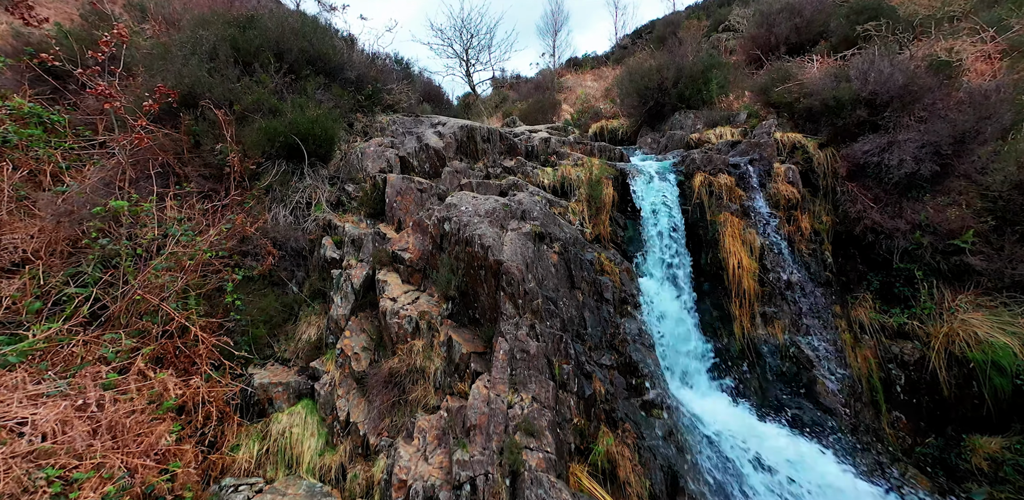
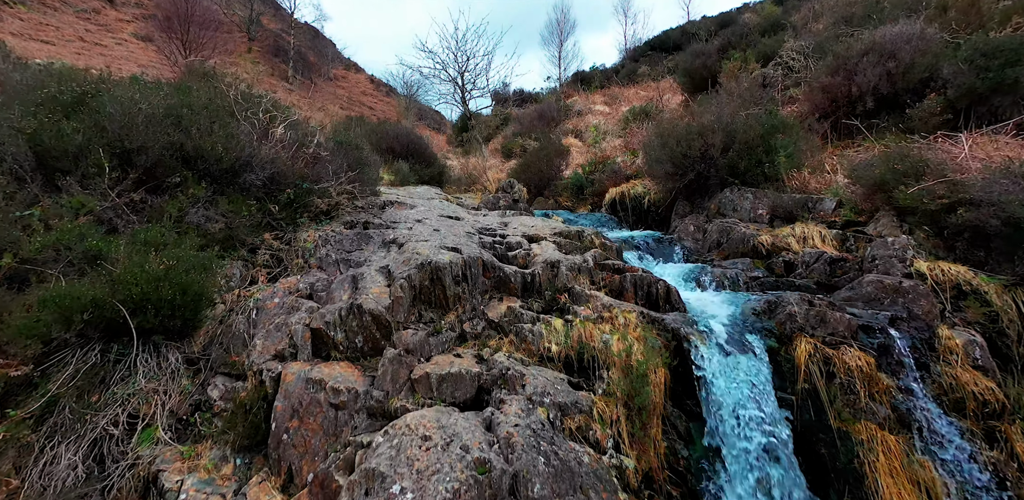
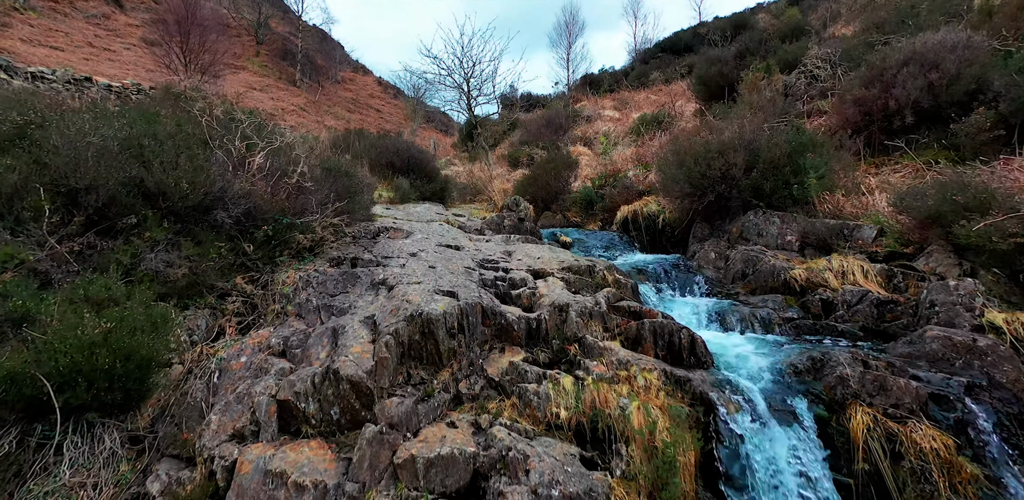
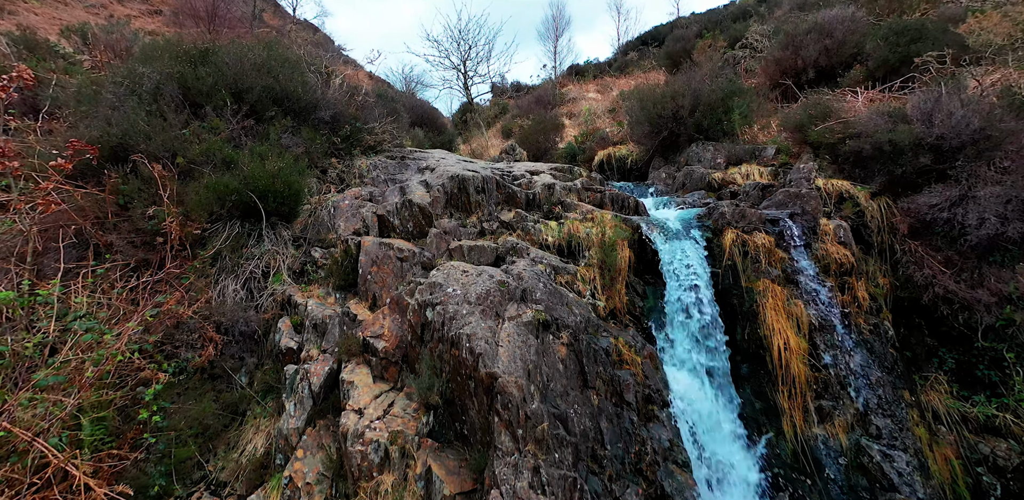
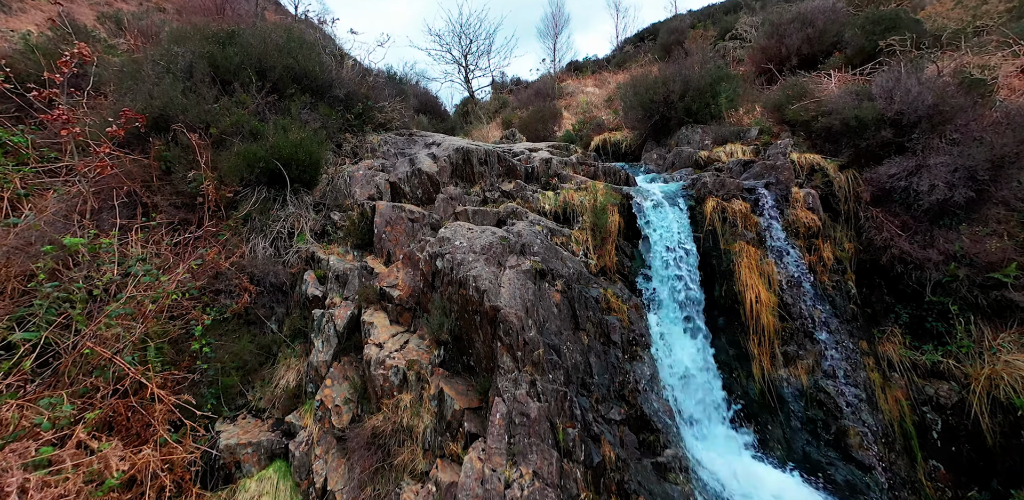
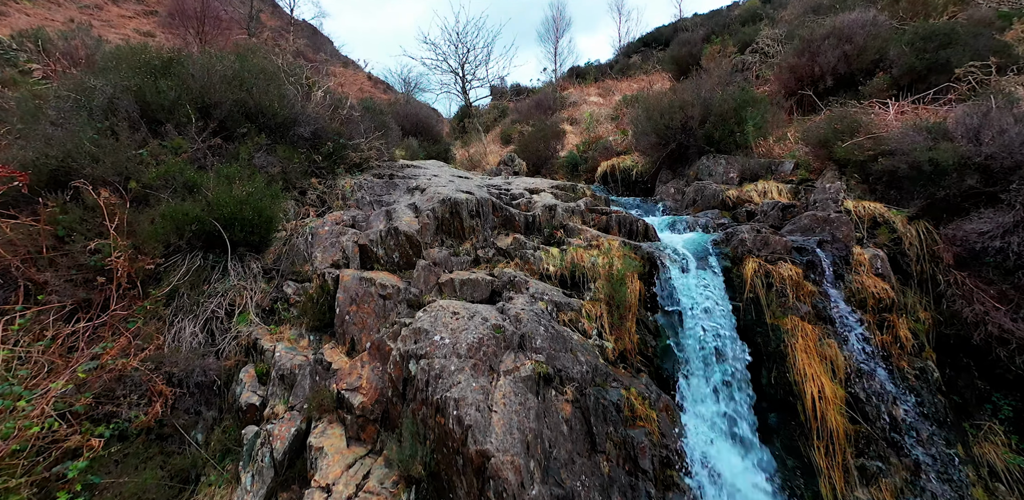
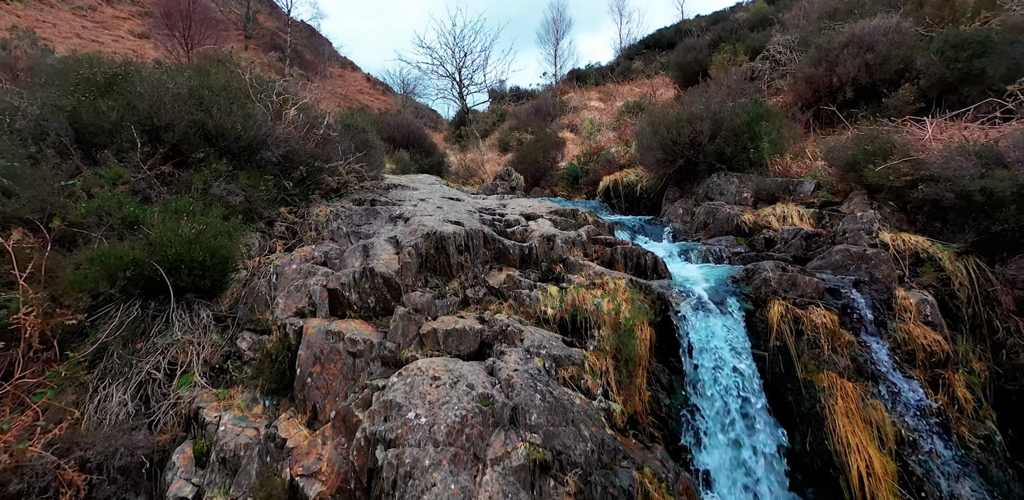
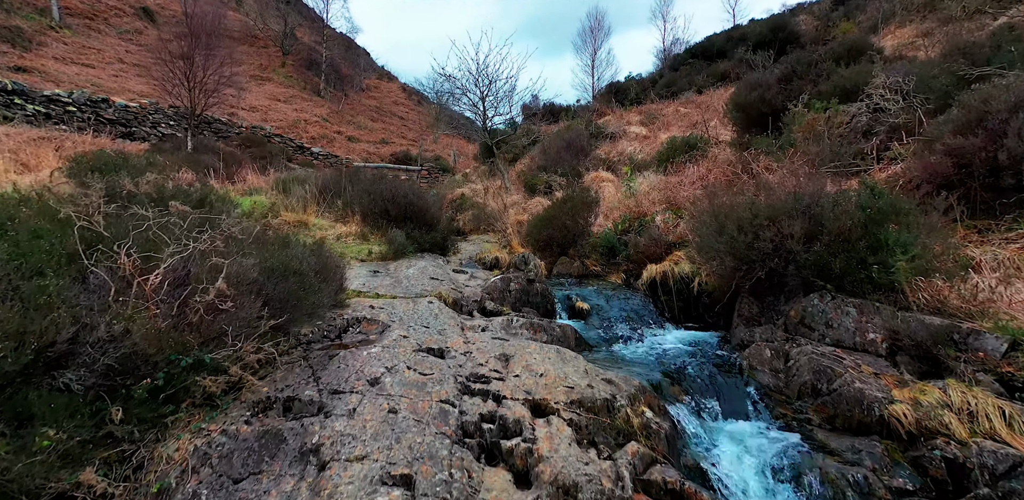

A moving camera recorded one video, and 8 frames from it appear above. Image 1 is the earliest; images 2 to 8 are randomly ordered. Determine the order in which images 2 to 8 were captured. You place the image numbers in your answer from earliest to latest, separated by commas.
5, 4, 6, 7, 2, 3, 8
